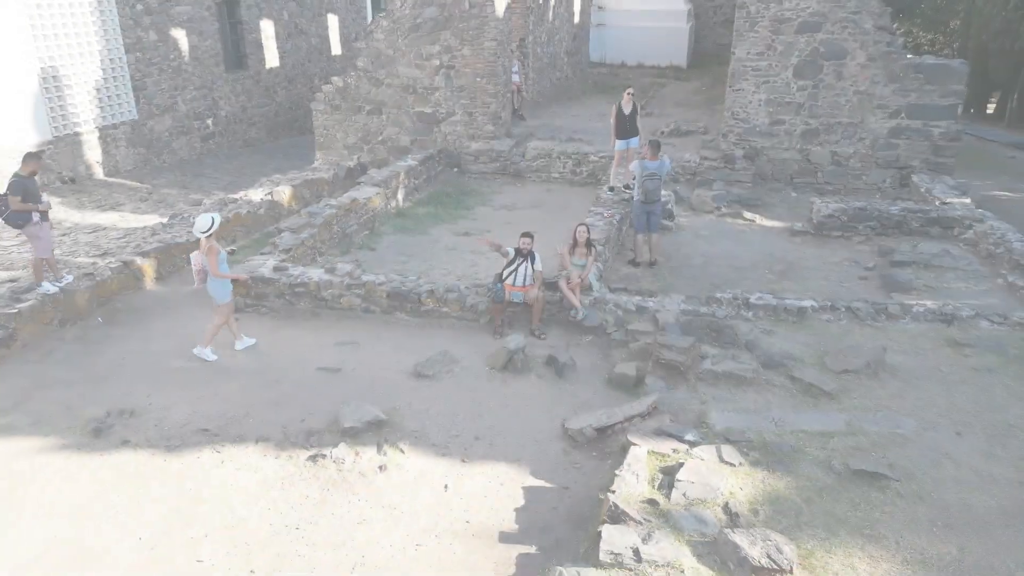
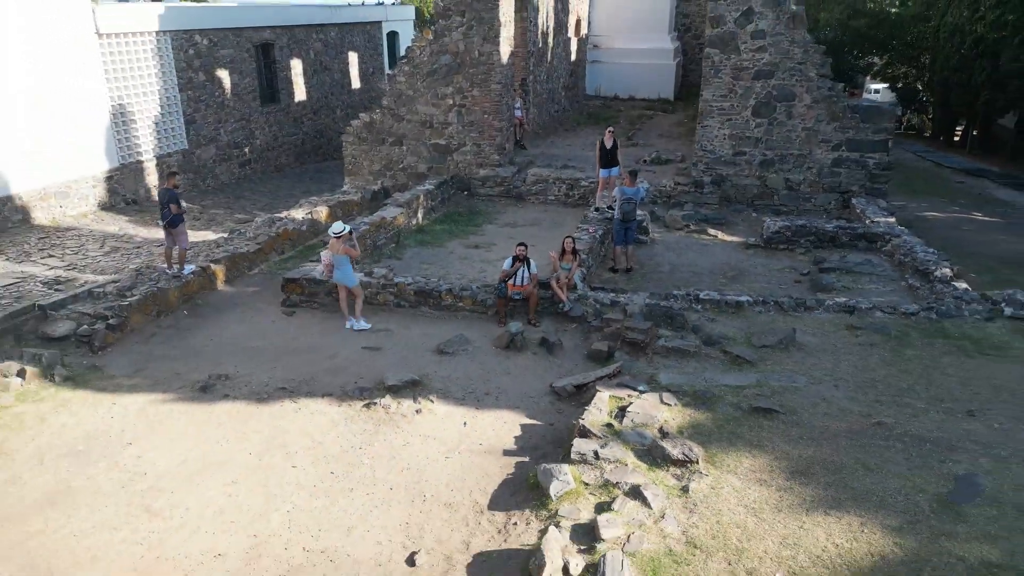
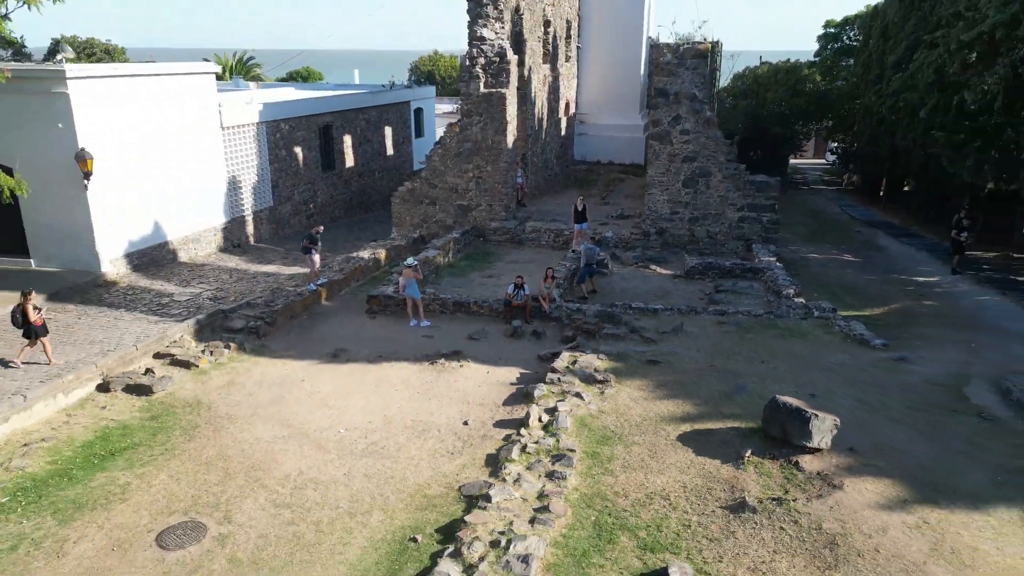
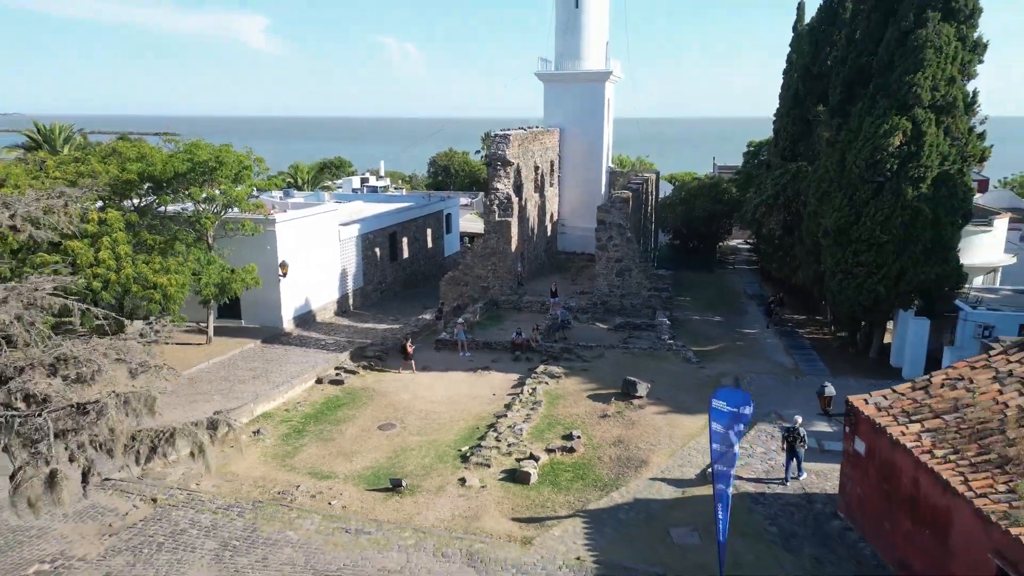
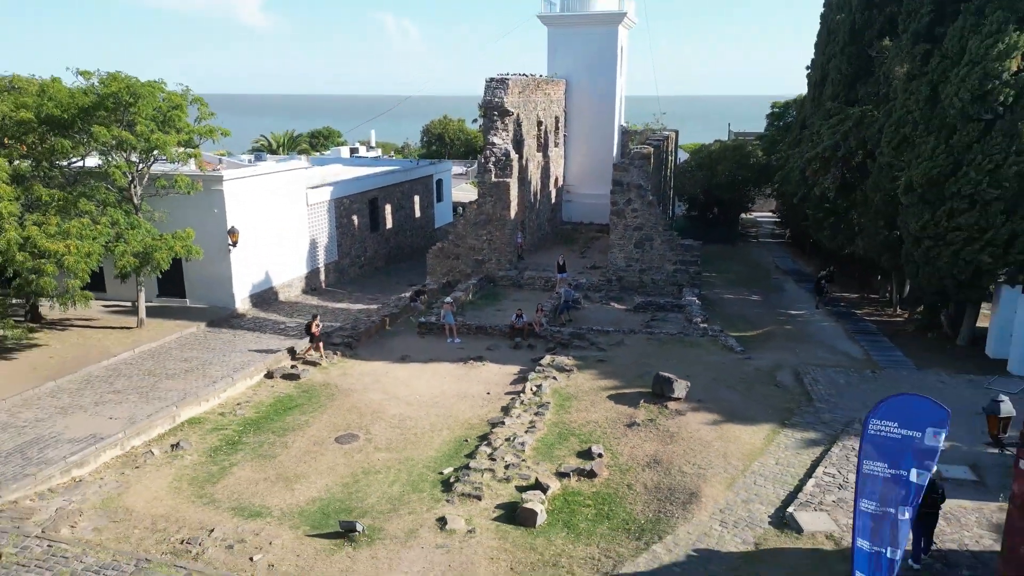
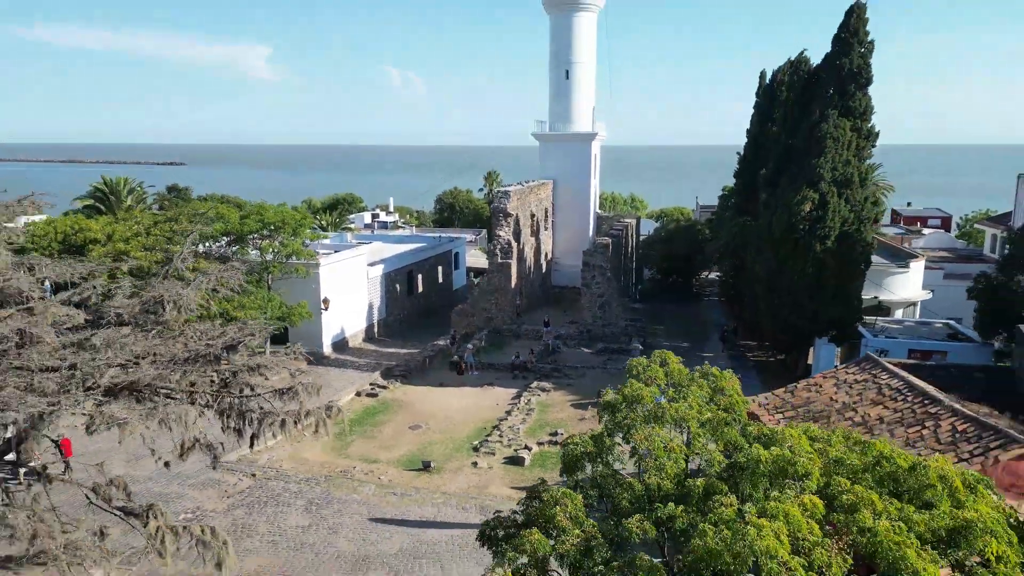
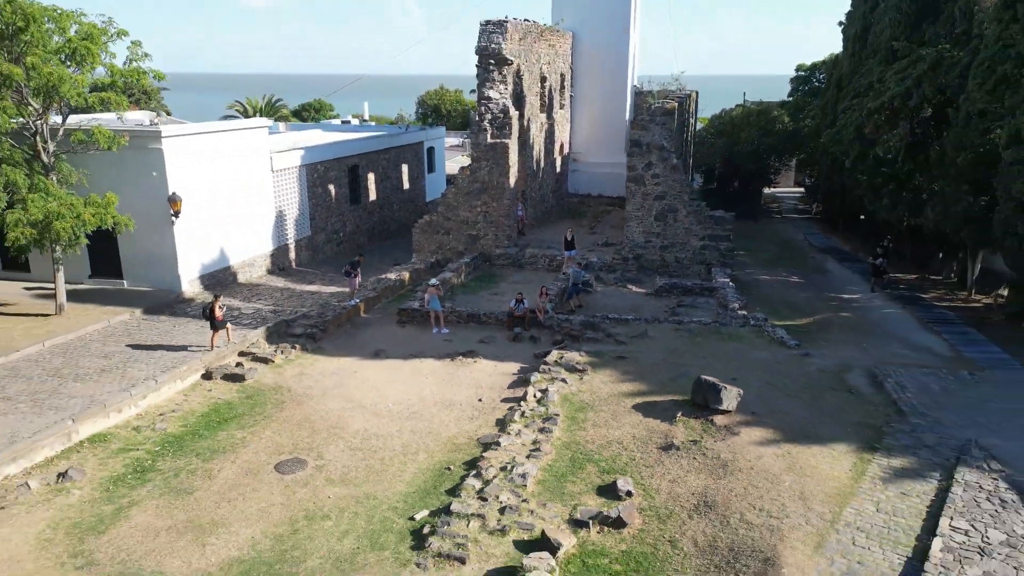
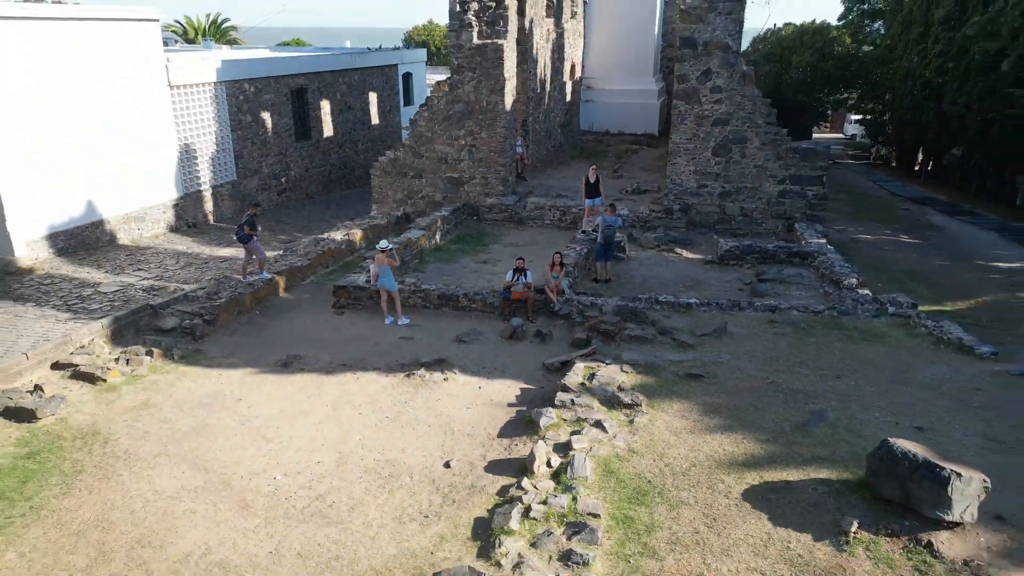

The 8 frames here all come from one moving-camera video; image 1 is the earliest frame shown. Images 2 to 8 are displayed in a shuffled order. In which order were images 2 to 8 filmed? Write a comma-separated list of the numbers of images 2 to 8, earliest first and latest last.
2, 8, 3, 7, 5, 4, 6
